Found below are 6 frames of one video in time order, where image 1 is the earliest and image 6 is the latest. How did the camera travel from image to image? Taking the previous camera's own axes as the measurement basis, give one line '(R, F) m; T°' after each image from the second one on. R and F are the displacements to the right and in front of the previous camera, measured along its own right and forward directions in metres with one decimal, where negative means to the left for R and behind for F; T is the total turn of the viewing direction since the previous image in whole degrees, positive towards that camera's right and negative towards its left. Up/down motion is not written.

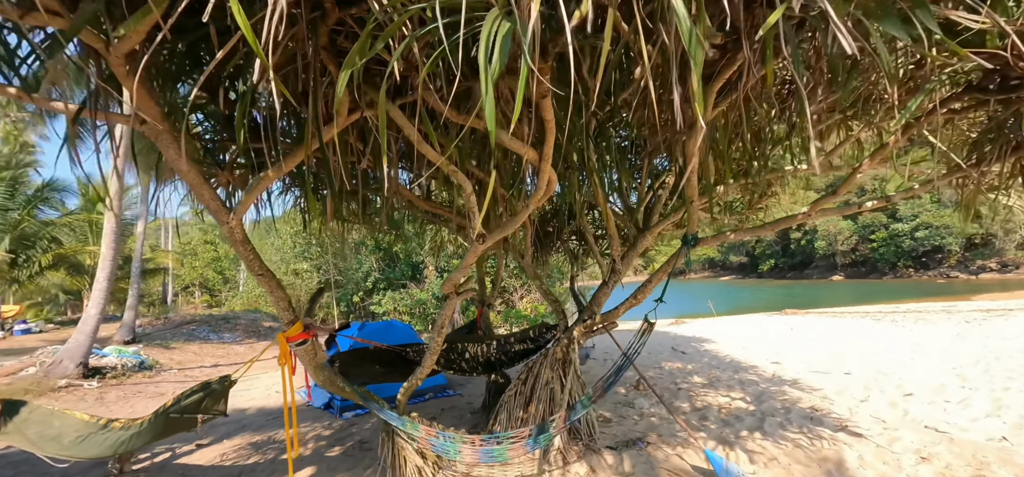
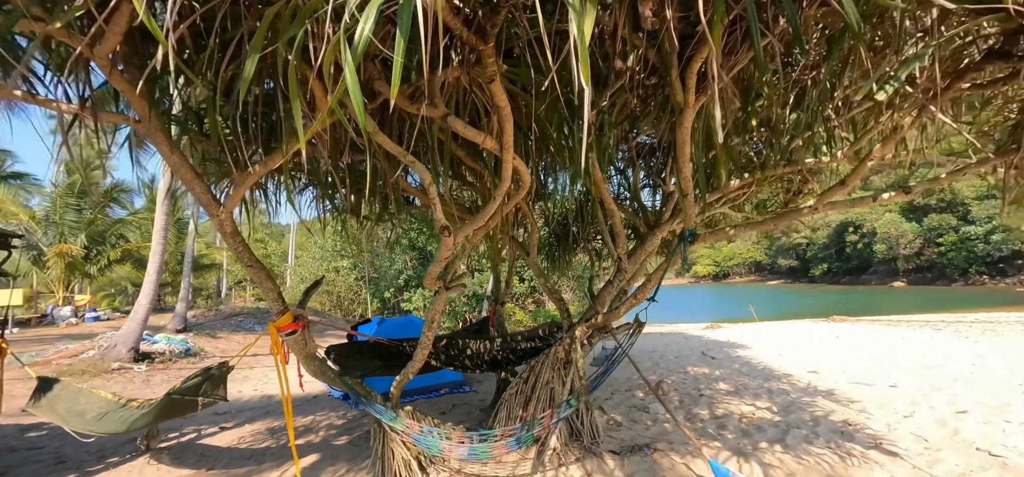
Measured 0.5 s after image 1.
(+0.3, +0.1) m; -5°
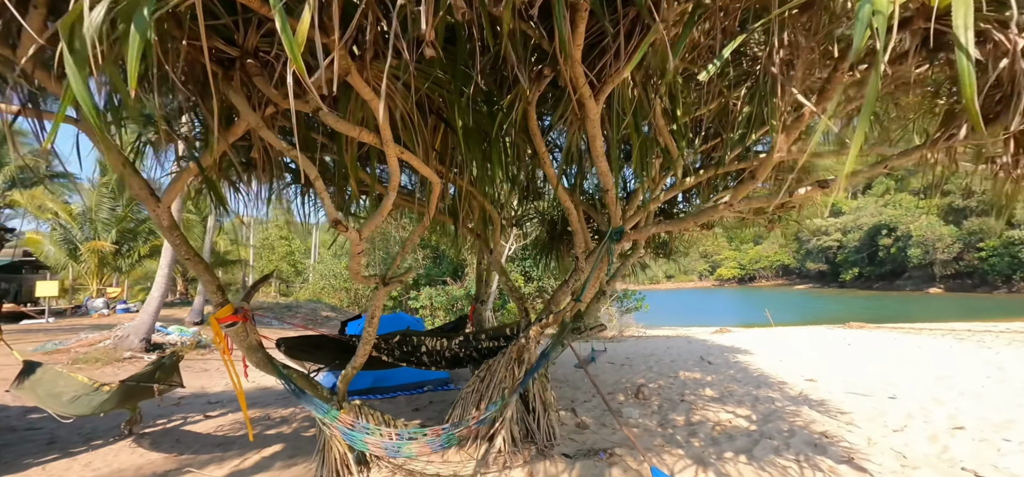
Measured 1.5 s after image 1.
(+0.5, 0.0) m; -4°
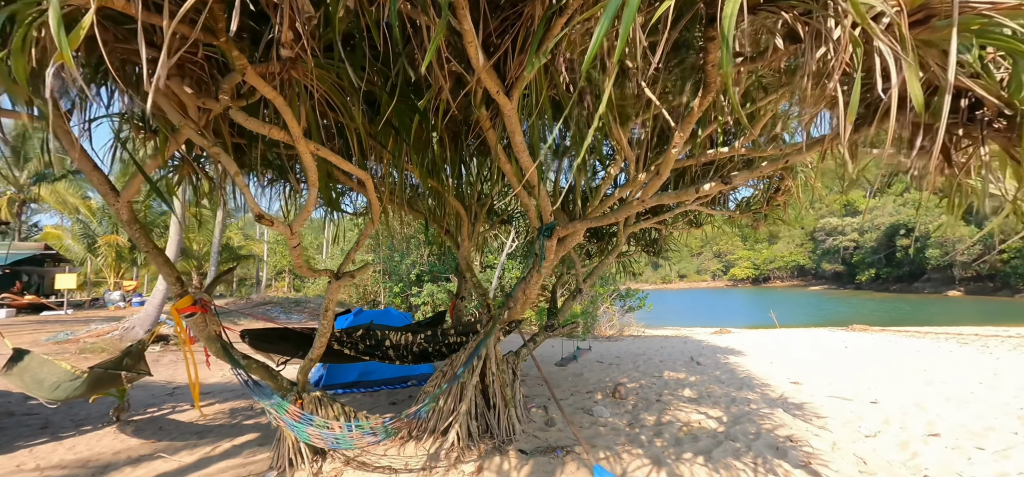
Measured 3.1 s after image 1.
(+0.4, 0.0) m; -2°
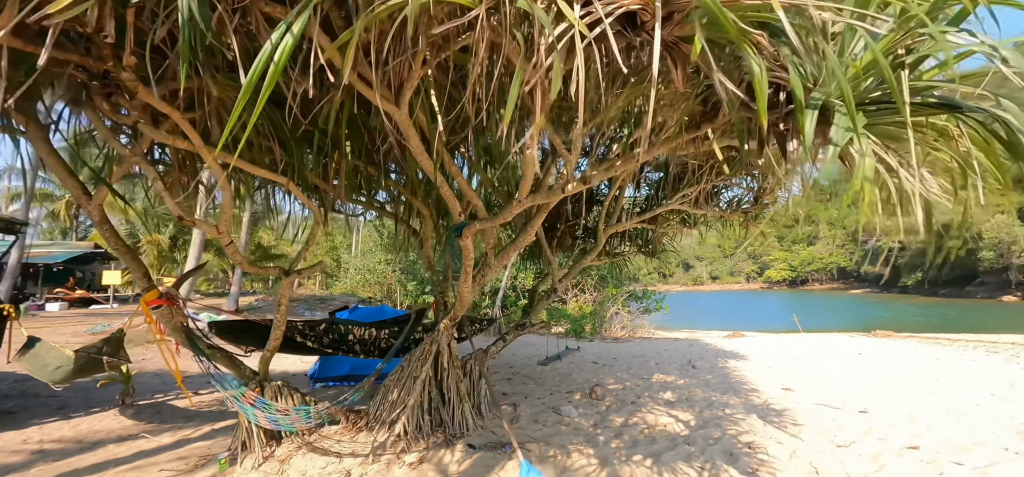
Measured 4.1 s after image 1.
(+0.6, 0.0) m; -5°
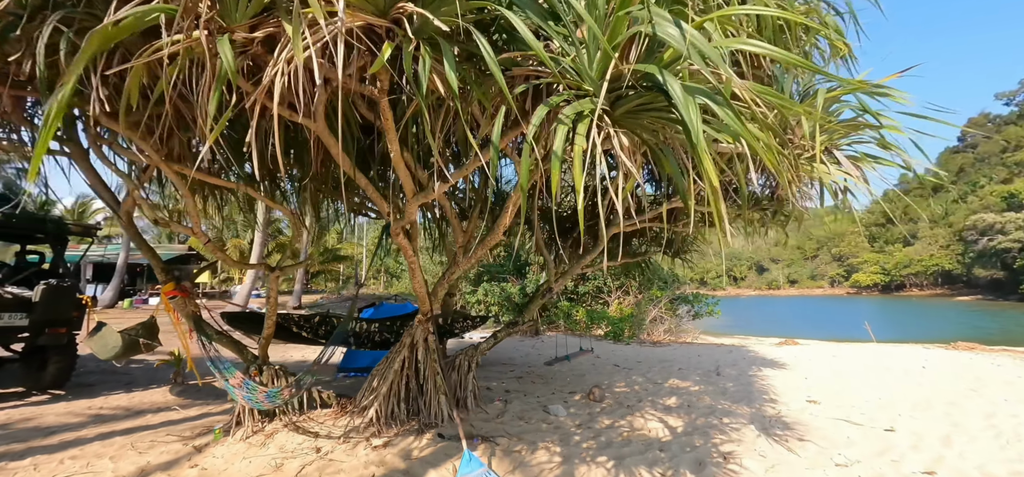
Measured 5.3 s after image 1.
(+0.7, 0.0) m; -9°
